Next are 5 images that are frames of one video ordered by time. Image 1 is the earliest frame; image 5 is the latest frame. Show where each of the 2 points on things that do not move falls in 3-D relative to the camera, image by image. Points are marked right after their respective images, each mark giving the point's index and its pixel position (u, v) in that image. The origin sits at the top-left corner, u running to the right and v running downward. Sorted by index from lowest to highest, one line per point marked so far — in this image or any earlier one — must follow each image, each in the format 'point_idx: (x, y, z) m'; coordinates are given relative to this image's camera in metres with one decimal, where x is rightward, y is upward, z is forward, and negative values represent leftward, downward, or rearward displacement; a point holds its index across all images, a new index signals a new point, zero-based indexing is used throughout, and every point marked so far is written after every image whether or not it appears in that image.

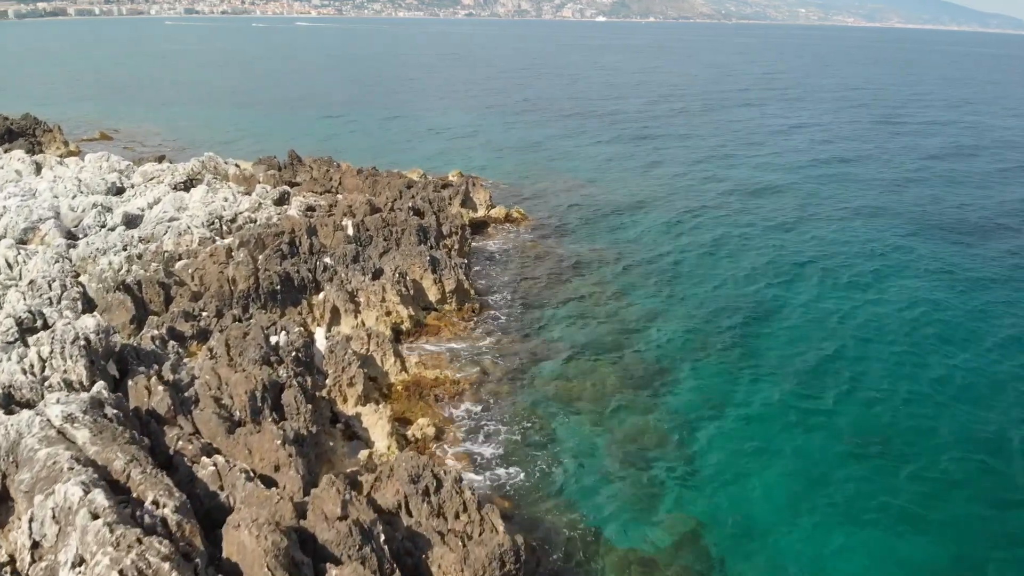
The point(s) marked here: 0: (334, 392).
0: (-4.1, -2.4, +16.2) m
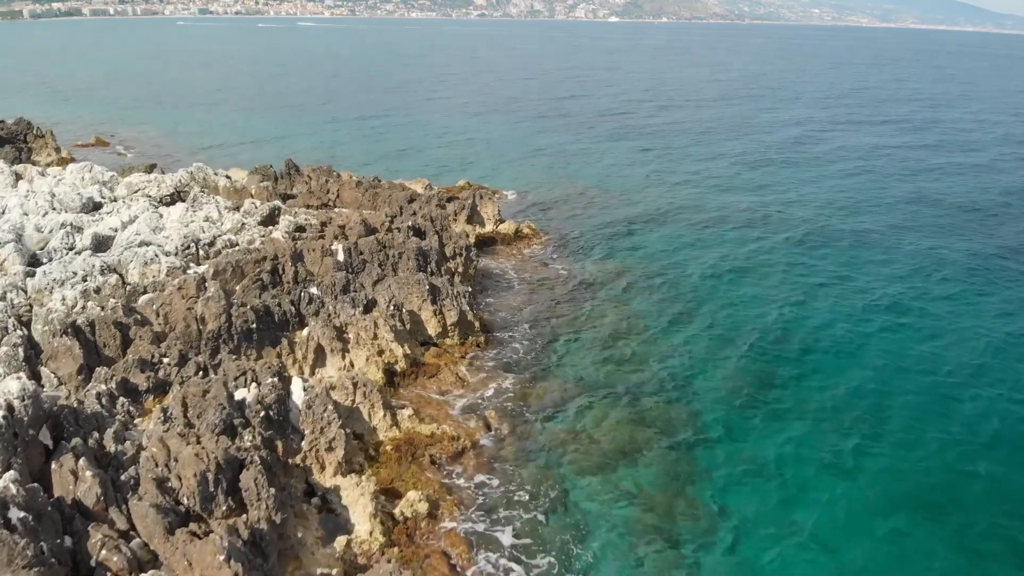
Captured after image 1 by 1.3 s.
0: (-4.0, -3.3, +13.9) m
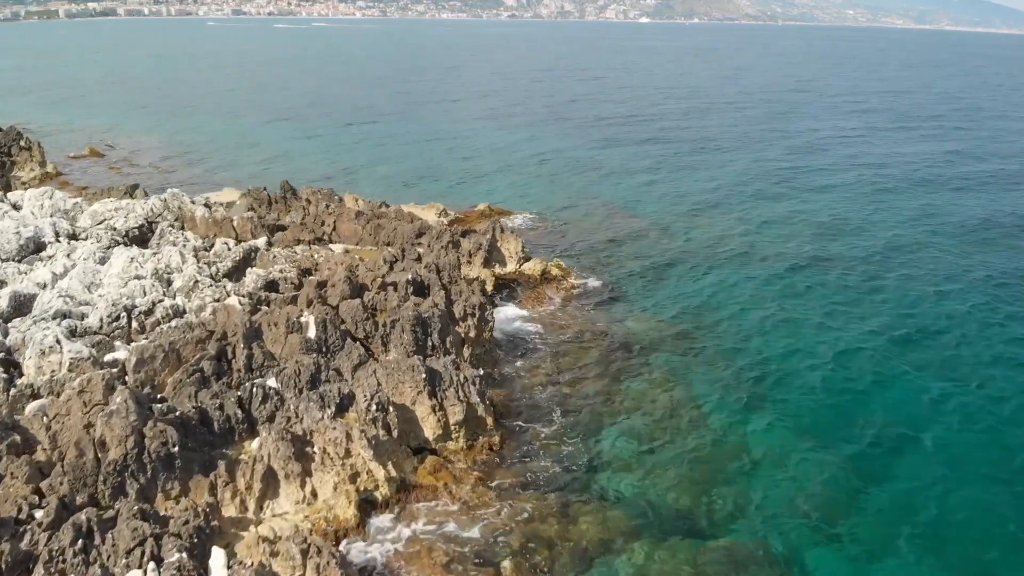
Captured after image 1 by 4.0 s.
0: (-3.8, -5.3, +9.1) m
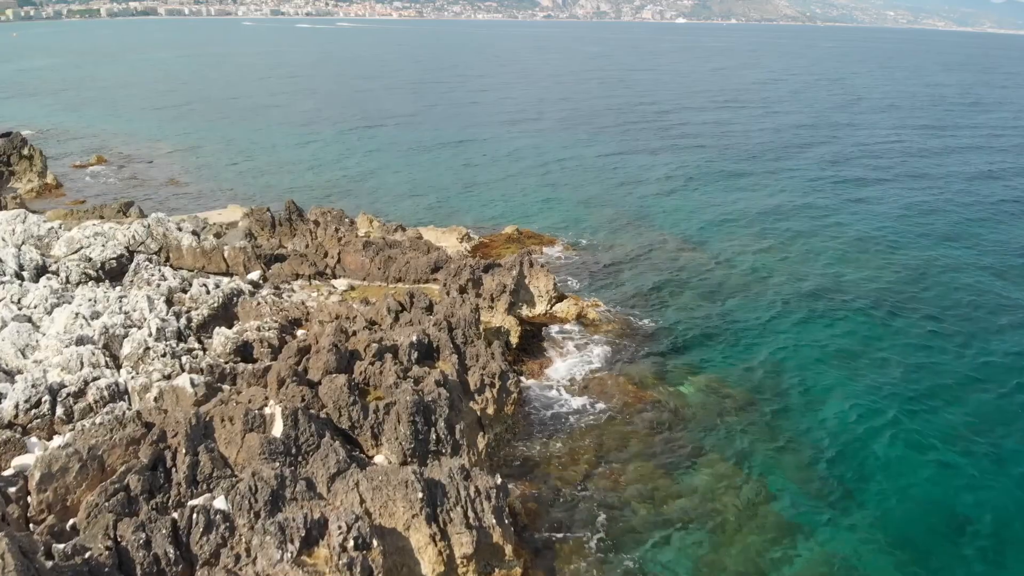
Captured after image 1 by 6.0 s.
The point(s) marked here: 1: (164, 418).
0: (-3.7, -6.7, +5.6) m
1: (-6.0, -2.2, +12.2) m
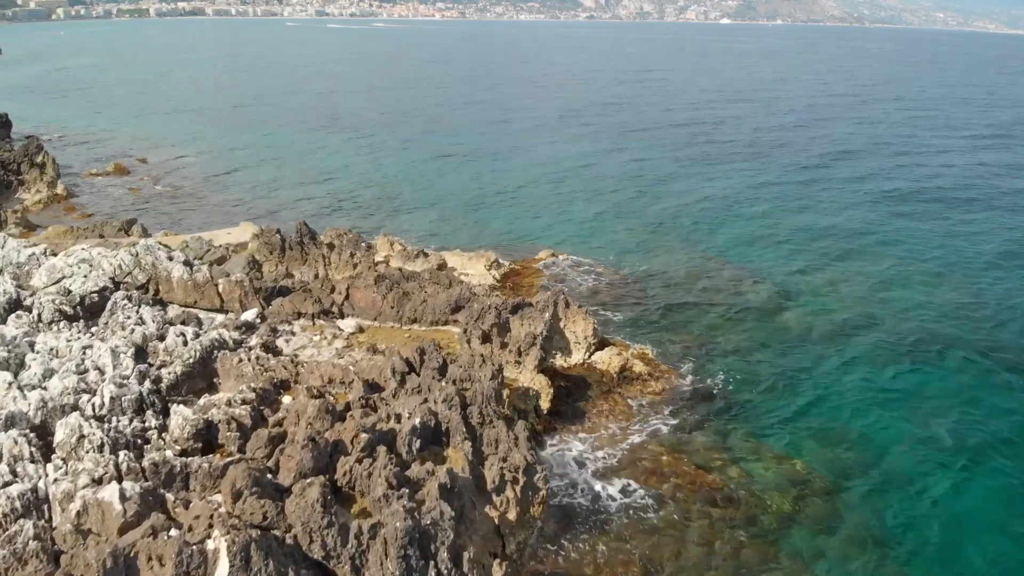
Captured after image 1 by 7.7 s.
0: (-3.8, -8.0, +2.6) m
1: (-5.7, -3.4, +9.3) m
